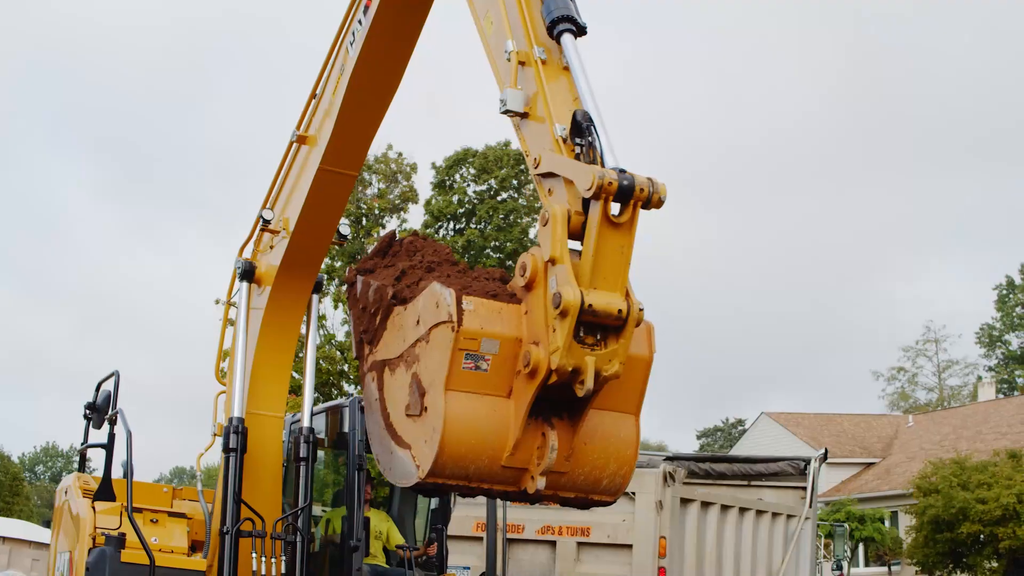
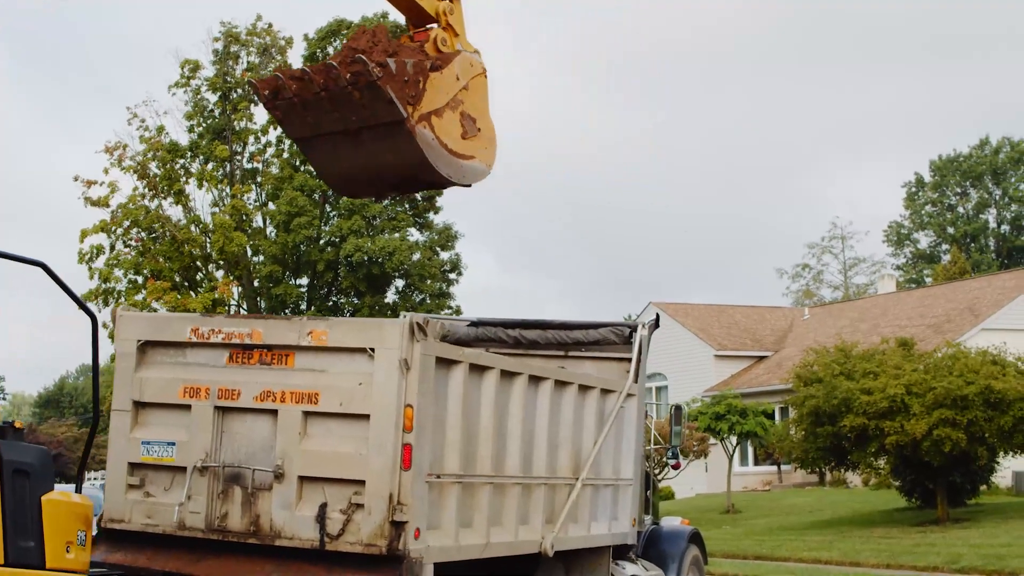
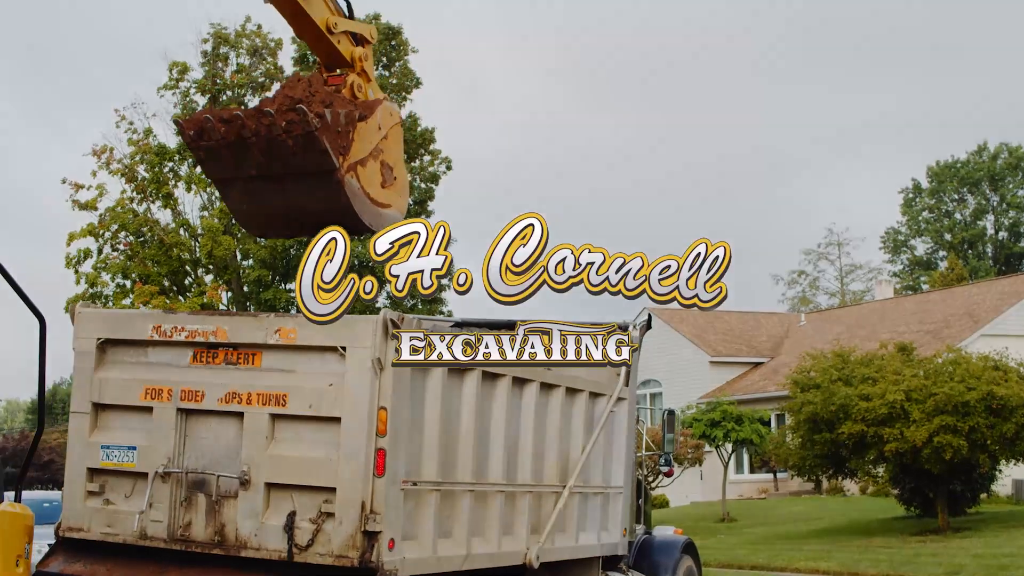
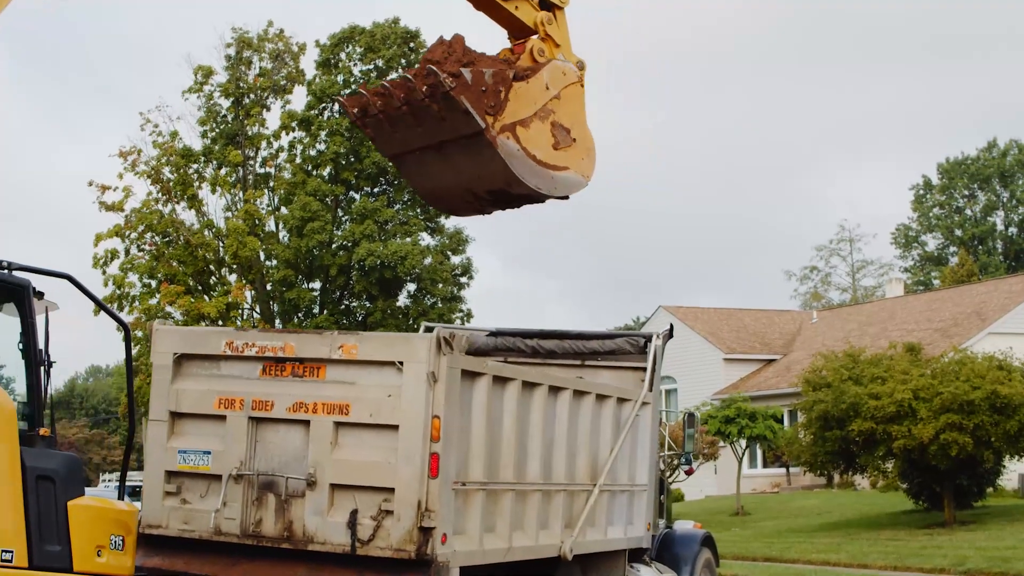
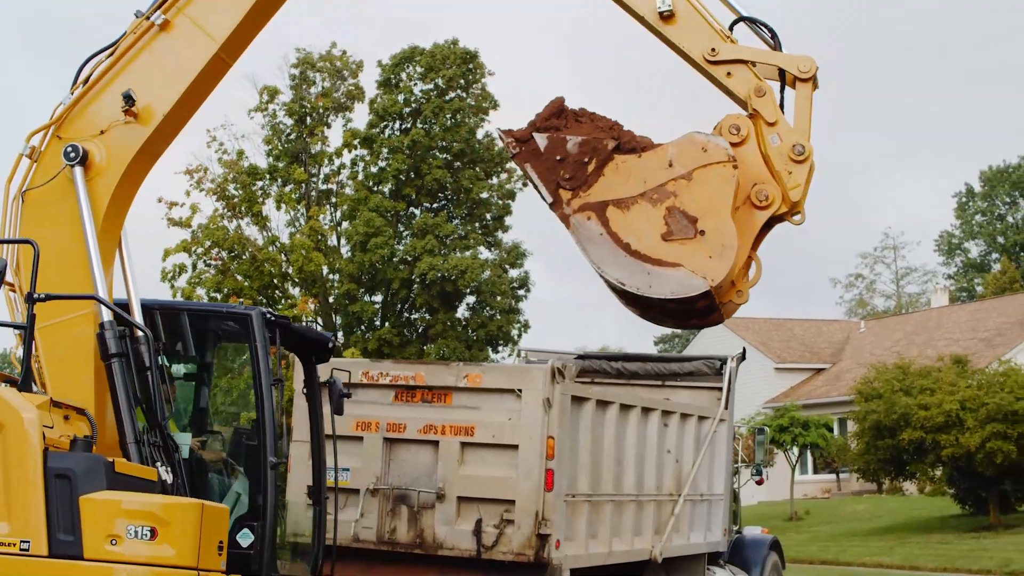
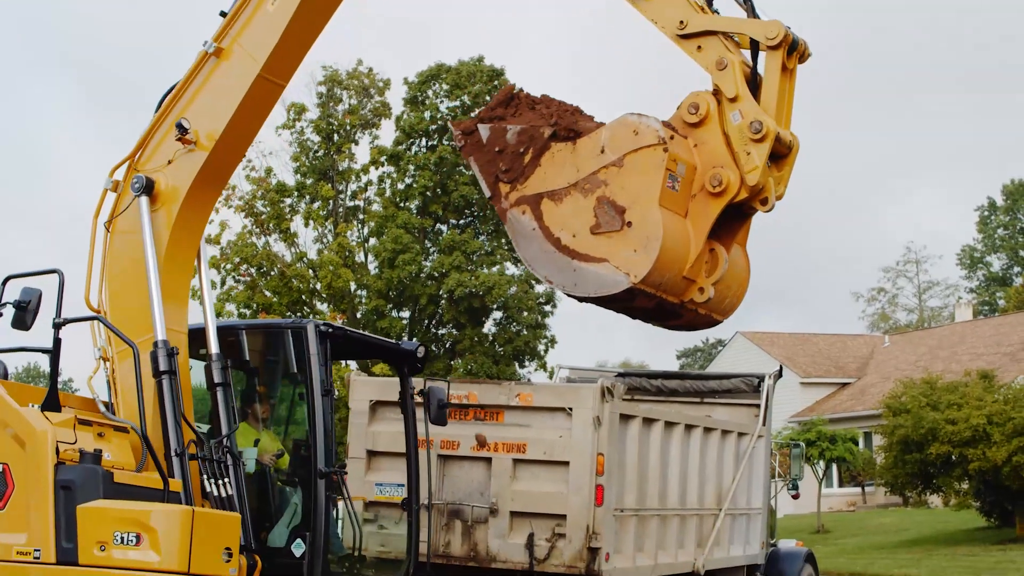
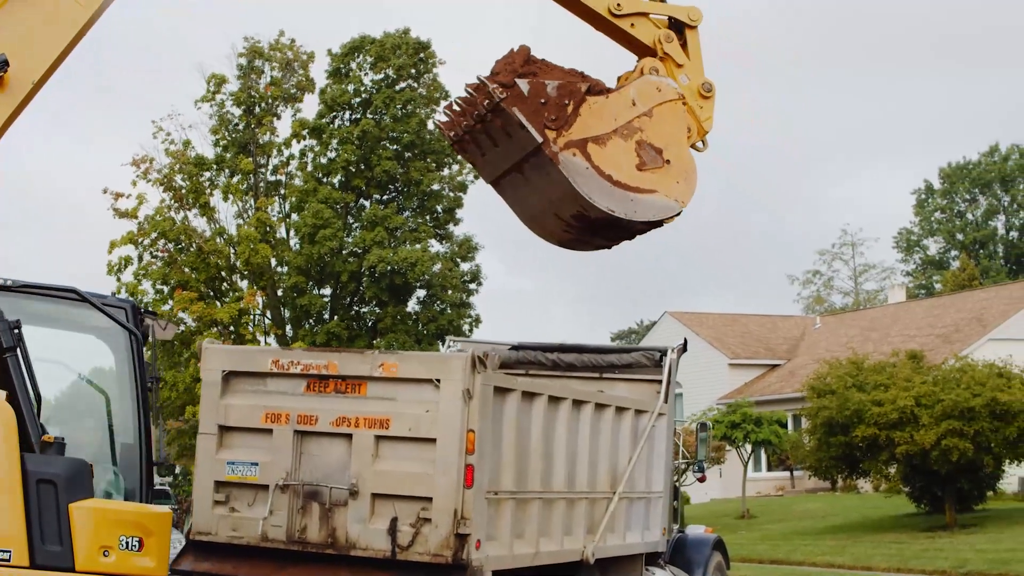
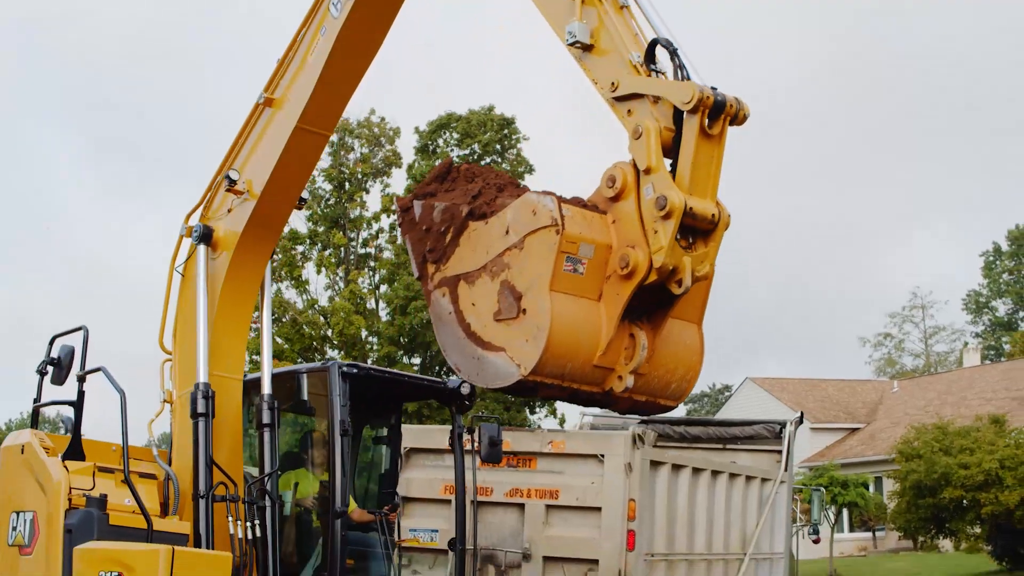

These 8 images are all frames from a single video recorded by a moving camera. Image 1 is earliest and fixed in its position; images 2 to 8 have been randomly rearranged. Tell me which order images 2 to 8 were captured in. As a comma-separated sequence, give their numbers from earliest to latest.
8, 6, 5, 7, 4, 2, 3
